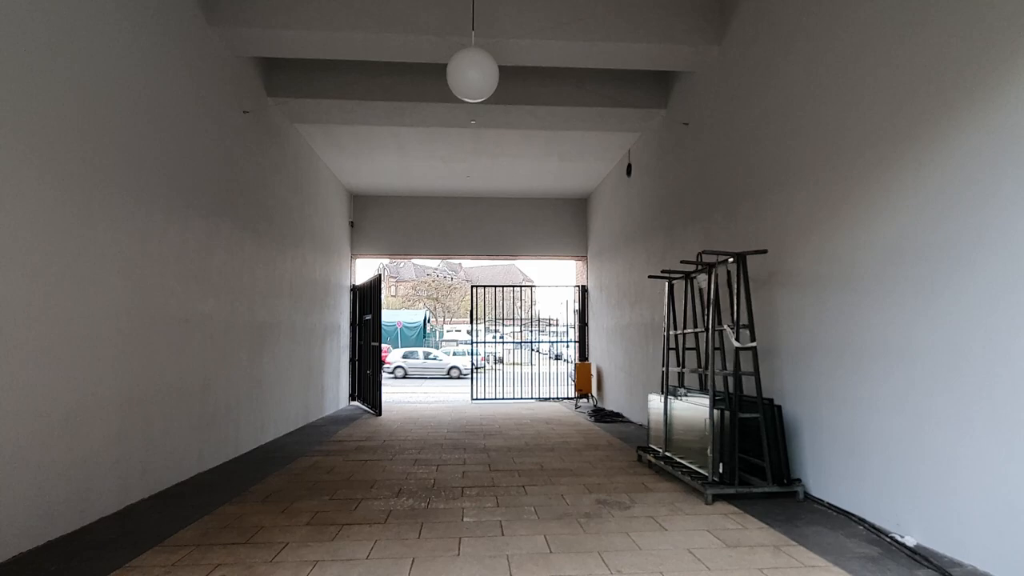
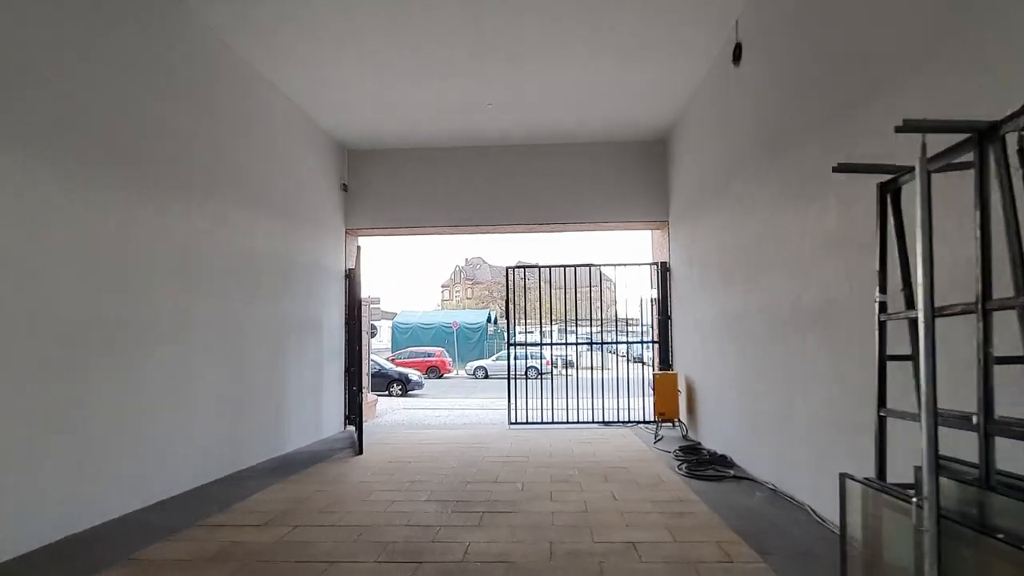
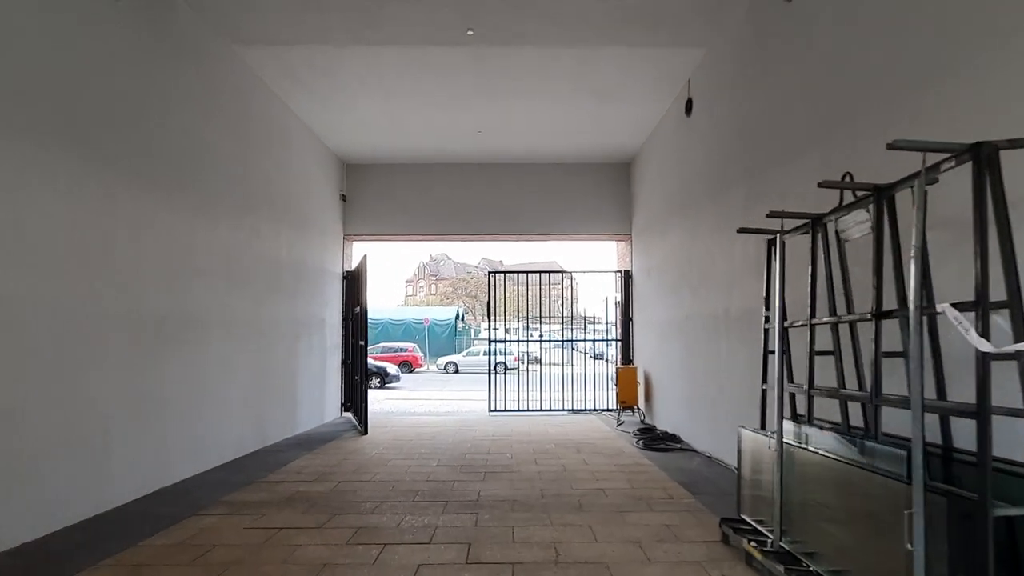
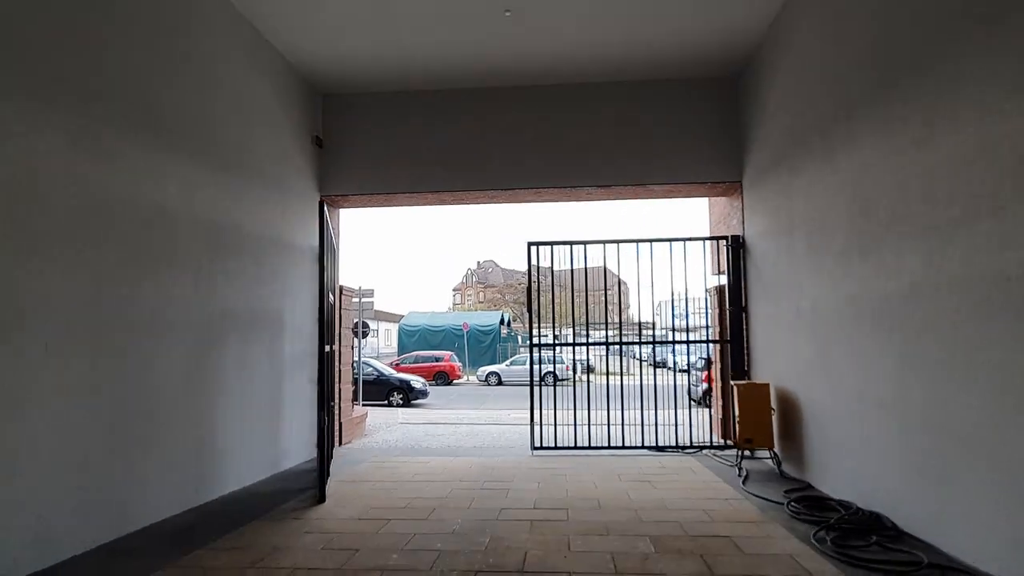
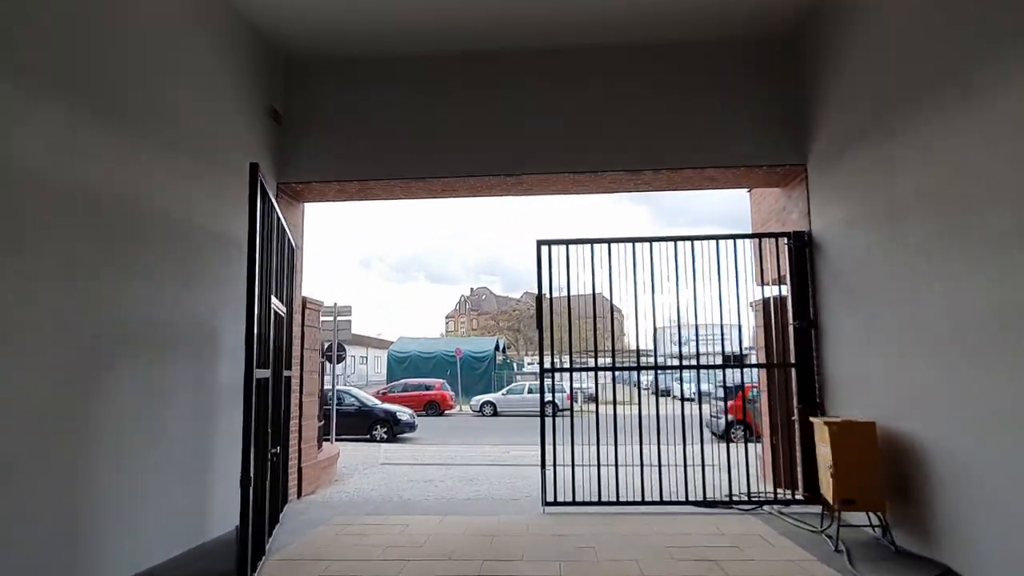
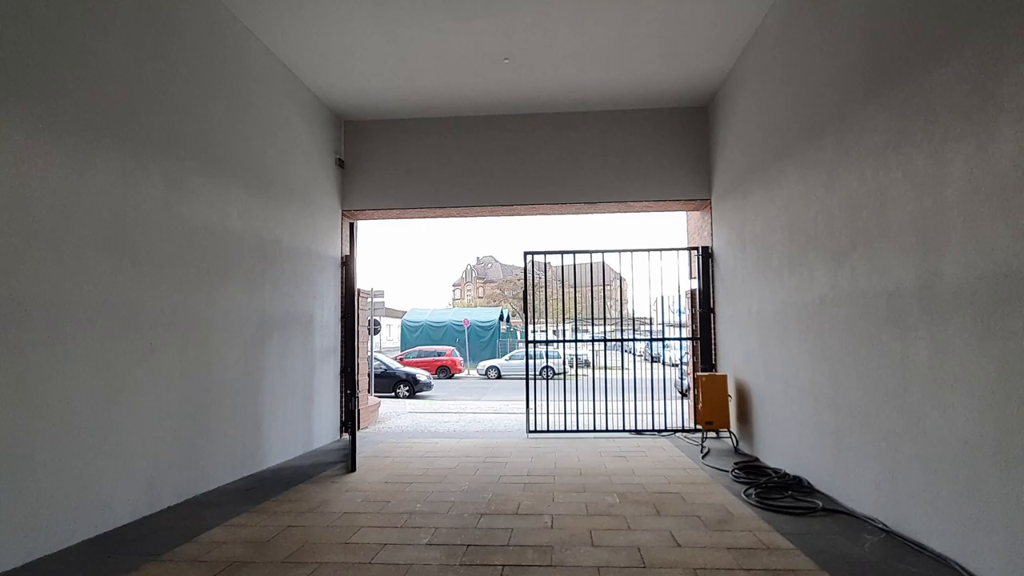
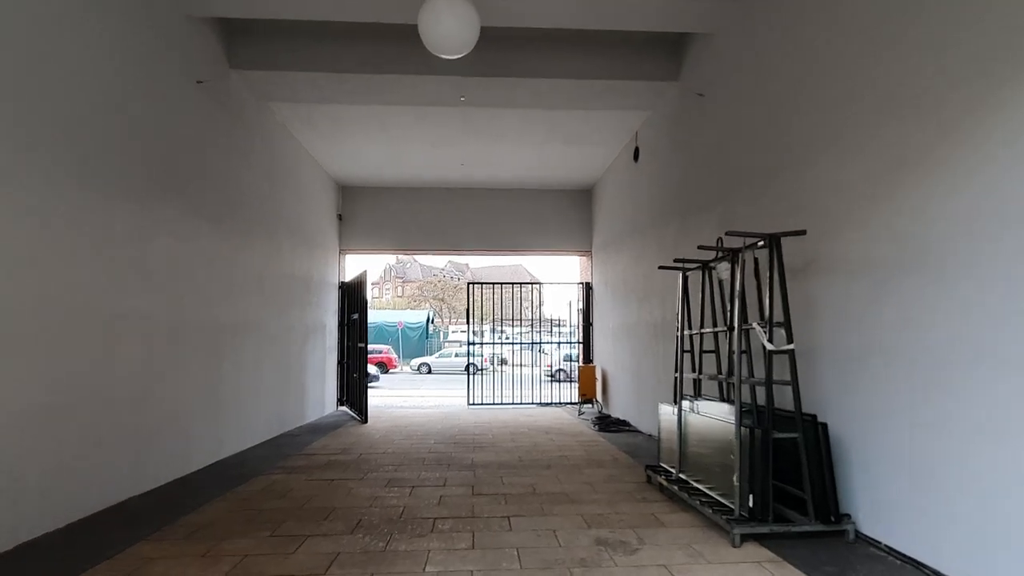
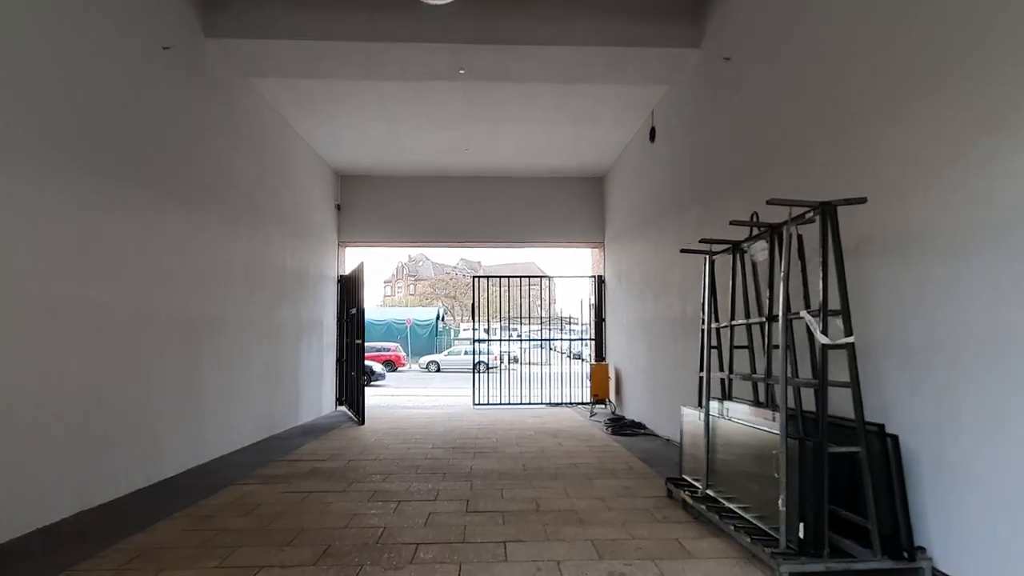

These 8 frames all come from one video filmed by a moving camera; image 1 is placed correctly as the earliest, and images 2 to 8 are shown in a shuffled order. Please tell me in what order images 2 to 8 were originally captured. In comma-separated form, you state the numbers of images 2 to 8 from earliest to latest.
7, 8, 3, 2, 6, 4, 5
